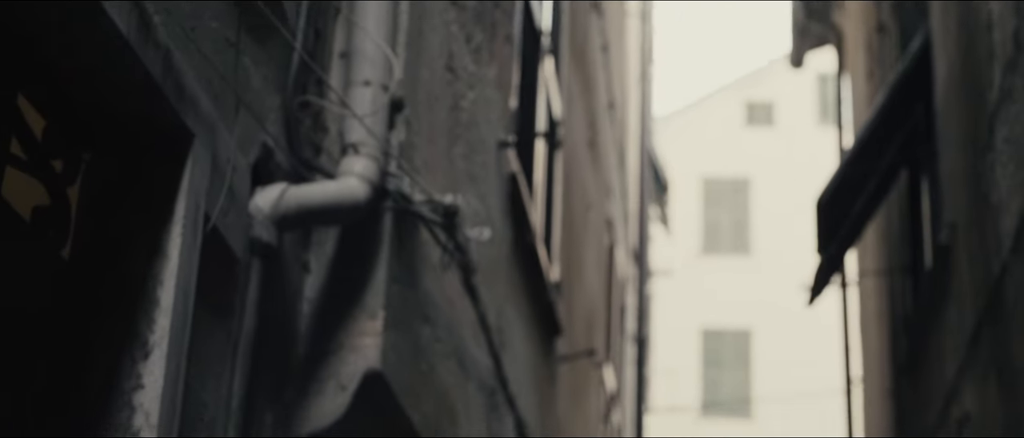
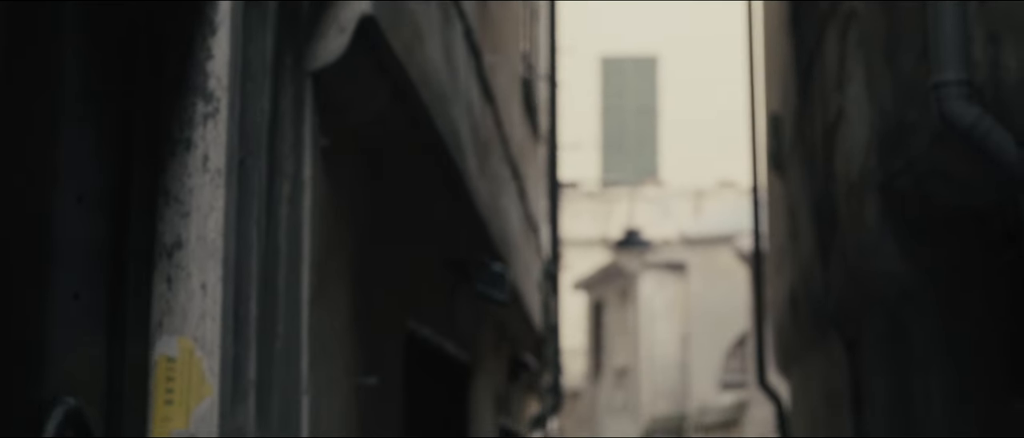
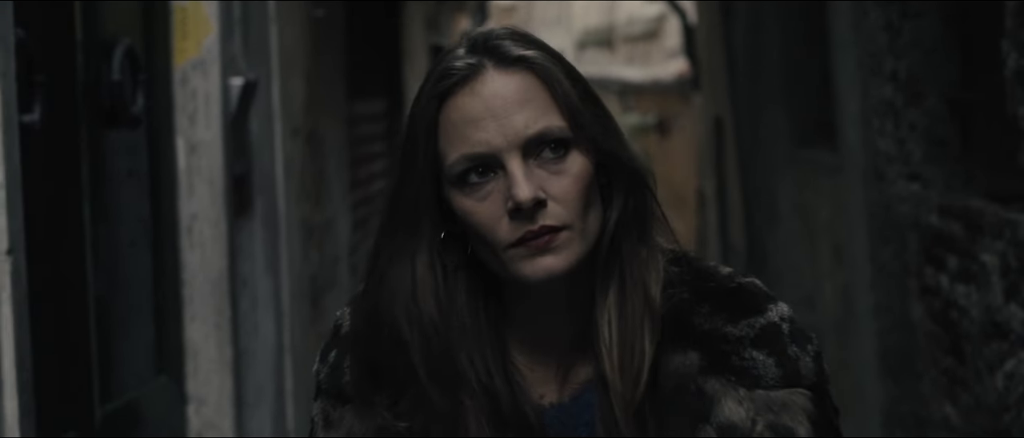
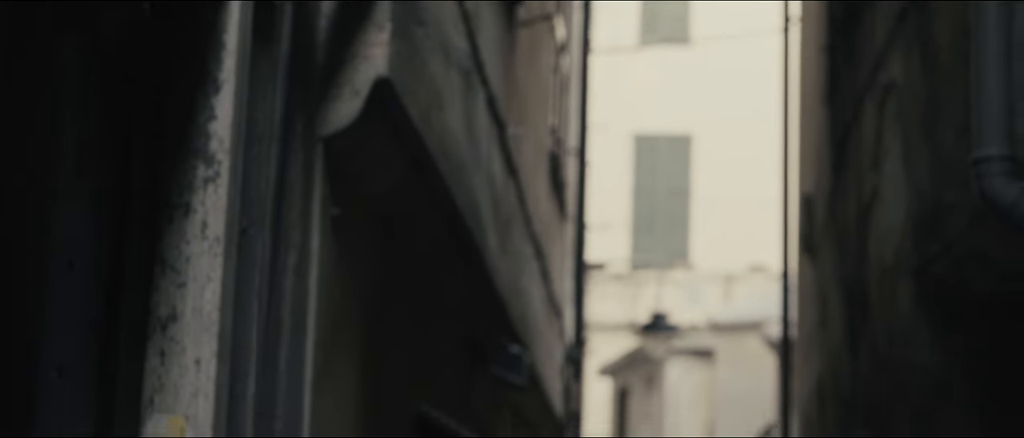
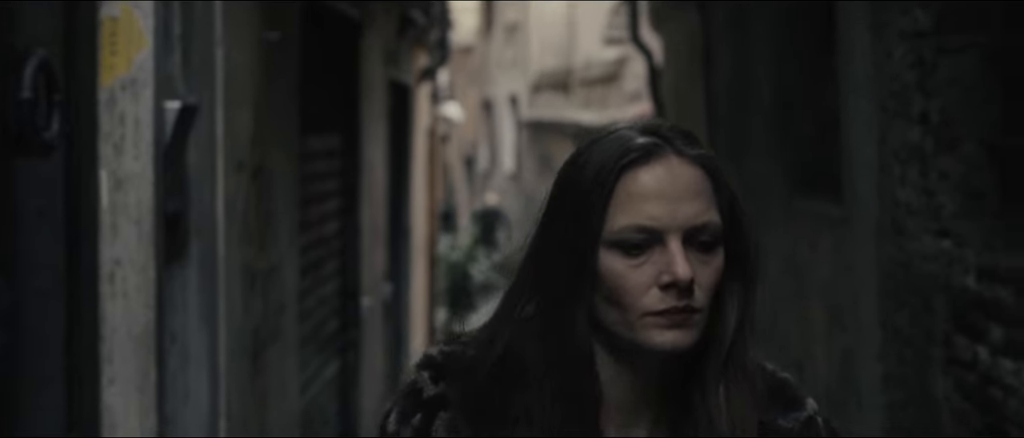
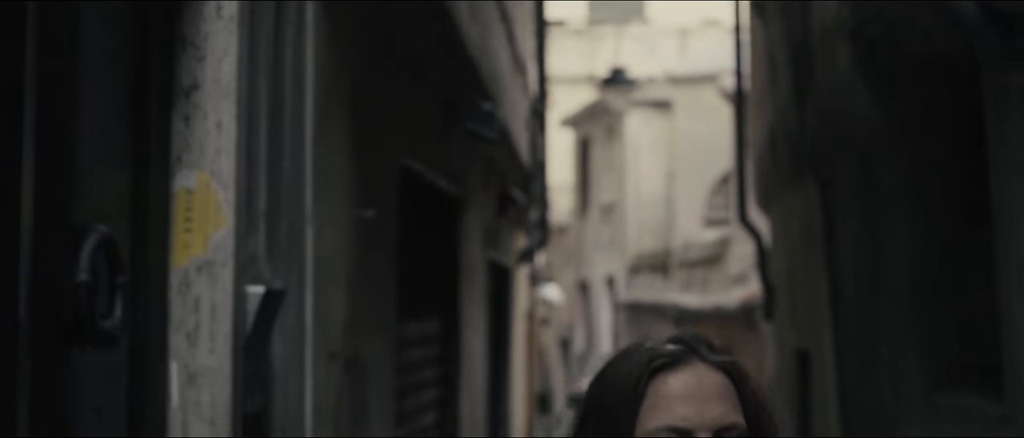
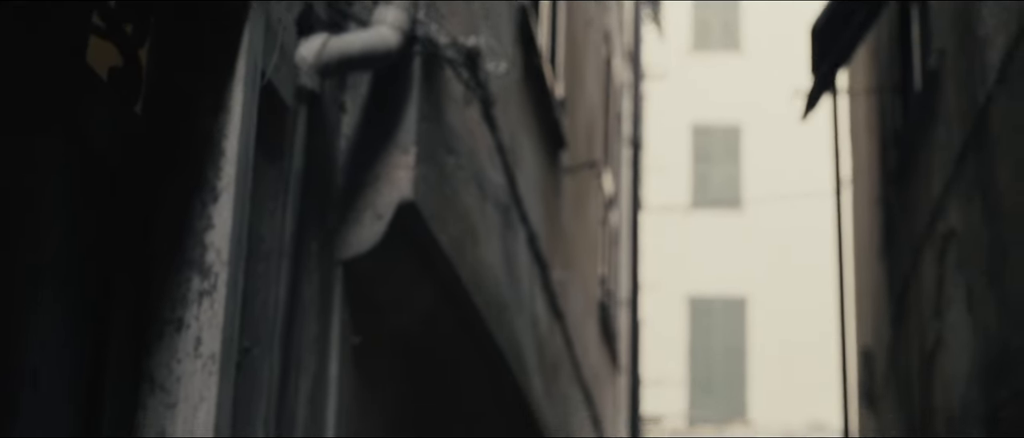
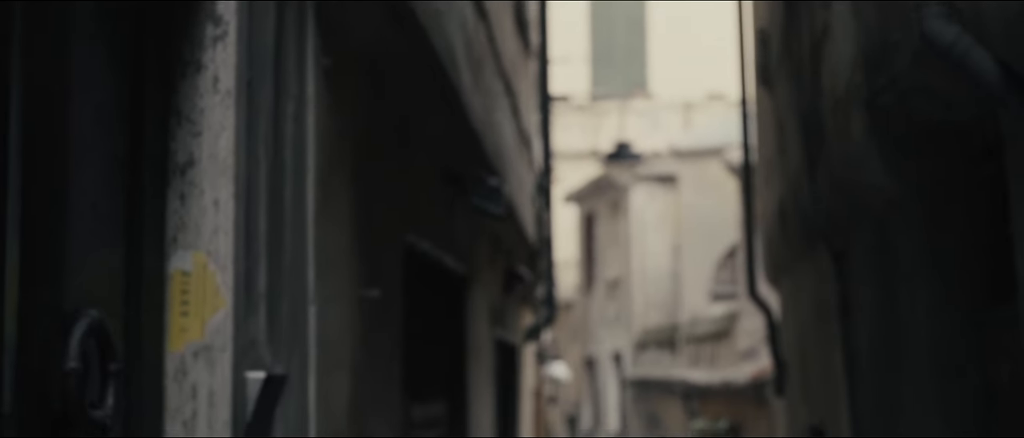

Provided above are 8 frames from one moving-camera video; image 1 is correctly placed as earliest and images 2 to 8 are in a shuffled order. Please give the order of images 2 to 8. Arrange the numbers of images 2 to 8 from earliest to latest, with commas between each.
7, 4, 2, 8, 6, 5, 3
